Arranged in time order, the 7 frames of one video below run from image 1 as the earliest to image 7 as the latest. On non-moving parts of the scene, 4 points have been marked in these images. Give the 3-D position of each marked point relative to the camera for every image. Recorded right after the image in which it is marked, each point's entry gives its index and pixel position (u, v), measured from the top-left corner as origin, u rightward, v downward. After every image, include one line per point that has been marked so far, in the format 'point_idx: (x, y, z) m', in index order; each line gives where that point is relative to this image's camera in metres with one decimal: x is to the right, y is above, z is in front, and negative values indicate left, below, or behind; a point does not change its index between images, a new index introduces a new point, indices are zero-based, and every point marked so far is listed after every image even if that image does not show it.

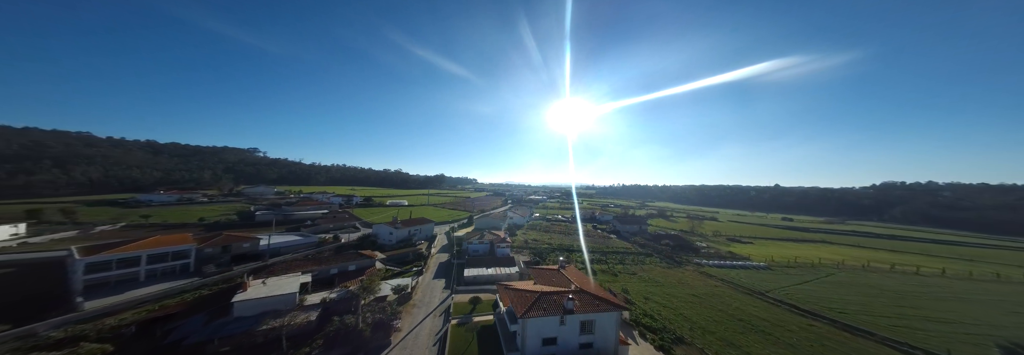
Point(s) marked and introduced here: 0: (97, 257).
0: (-23.4, -4.5, +12.9) m
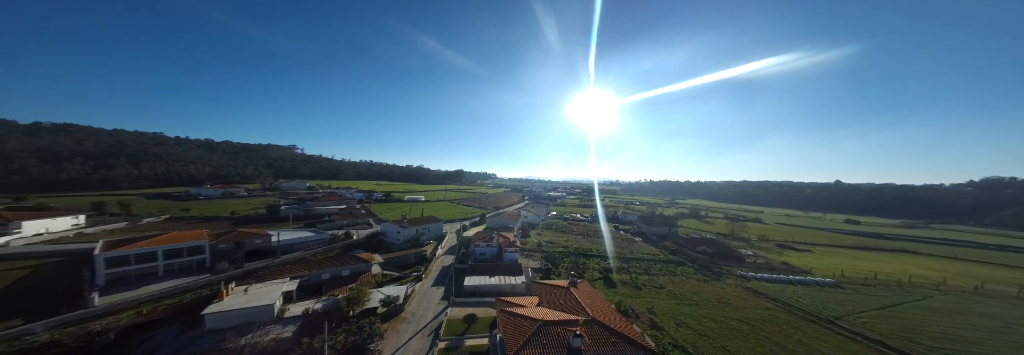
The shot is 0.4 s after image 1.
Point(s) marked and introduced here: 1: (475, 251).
0: (-23.2, -4.4, +13.3) m
1: (-3.3, -6.5, +20.0) m
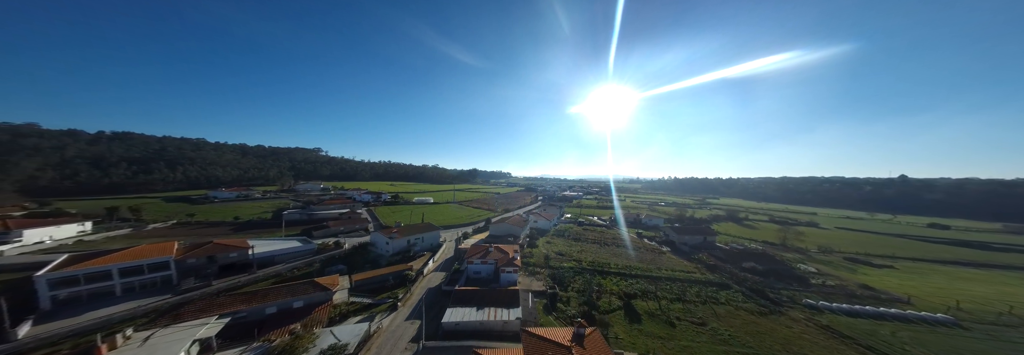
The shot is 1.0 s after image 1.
0: (-23.7, -5.0, +11.9) m
1: (-3.3, -6.8, +17.0) m
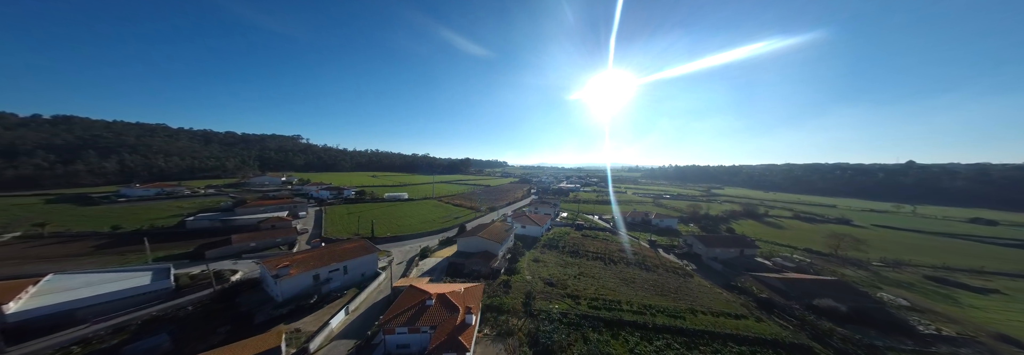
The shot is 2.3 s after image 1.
0: (-25.8, -5.6, +4.4) m
1: (-5.4, -7.0, +9.9) m
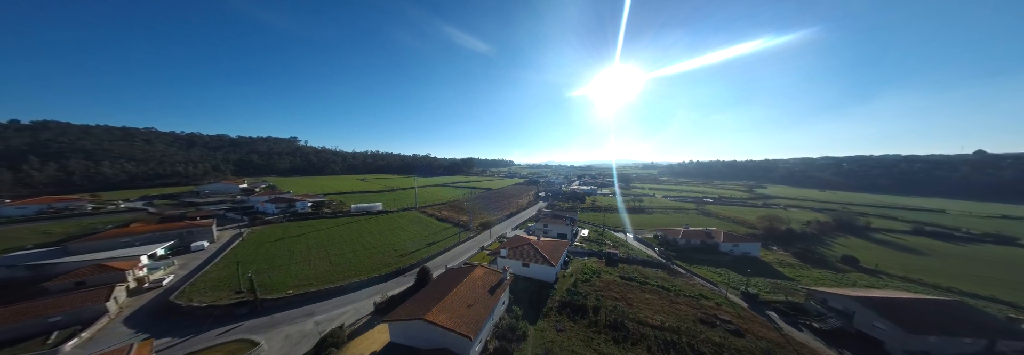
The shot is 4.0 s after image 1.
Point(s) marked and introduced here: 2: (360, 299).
0: (-26.9, -6.8, -5.3) m
1: (-6.4, -7.9, -0.5) m
2: (-9.6, -7.0, +14.2) m
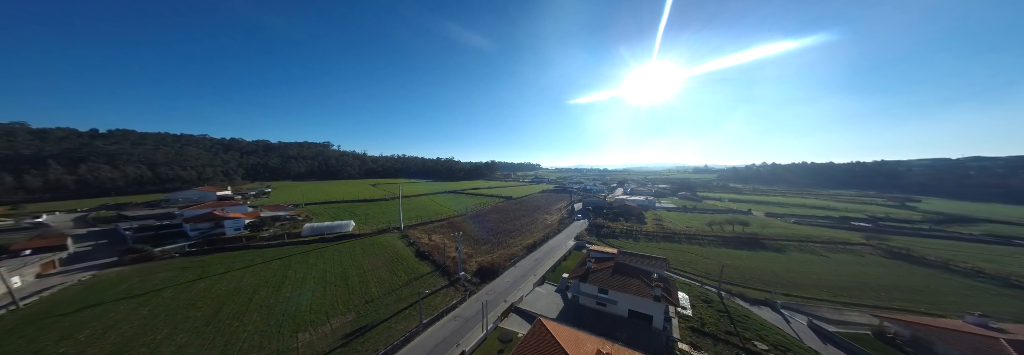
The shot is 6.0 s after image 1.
0: (-29.6, -6.9, -15.3) m
1: (-8.6, -8.1, -13.2) m
2: (-9.9, -7.6, +1.9) m
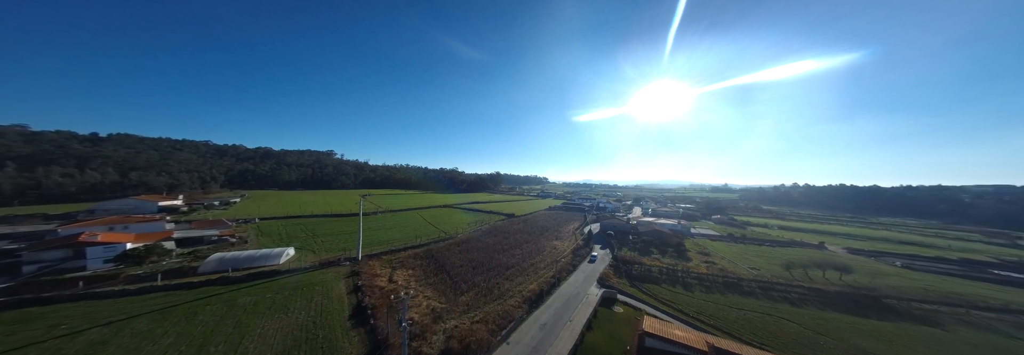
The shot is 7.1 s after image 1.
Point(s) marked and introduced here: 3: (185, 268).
0: (-31.0, -5.1, -22.3) m
1: (-10.0, -6.9, -20.8) m
2: (-10.9, -7.2, -5.8) m
3: (-23.3, -6.4, +16.4) m
